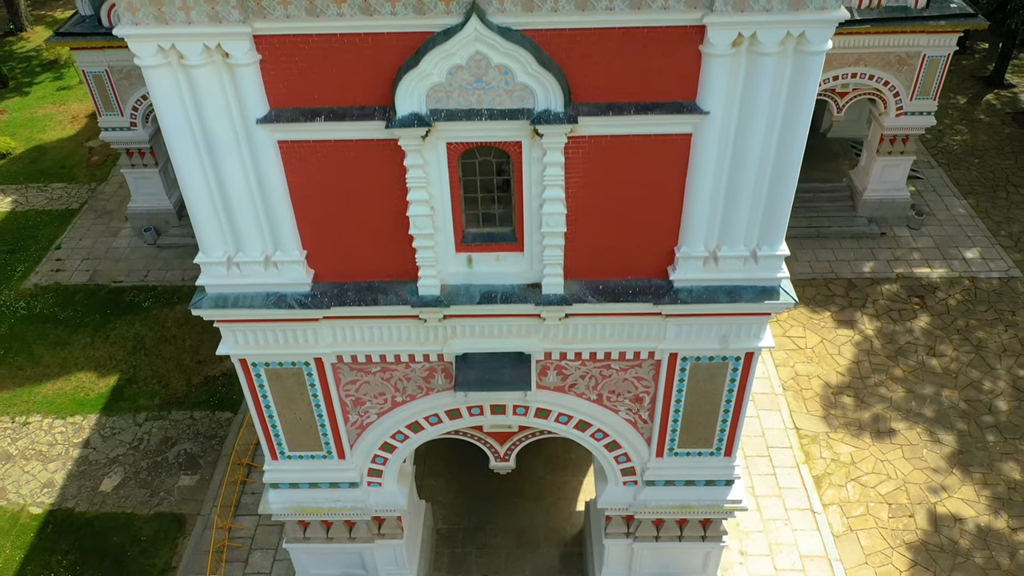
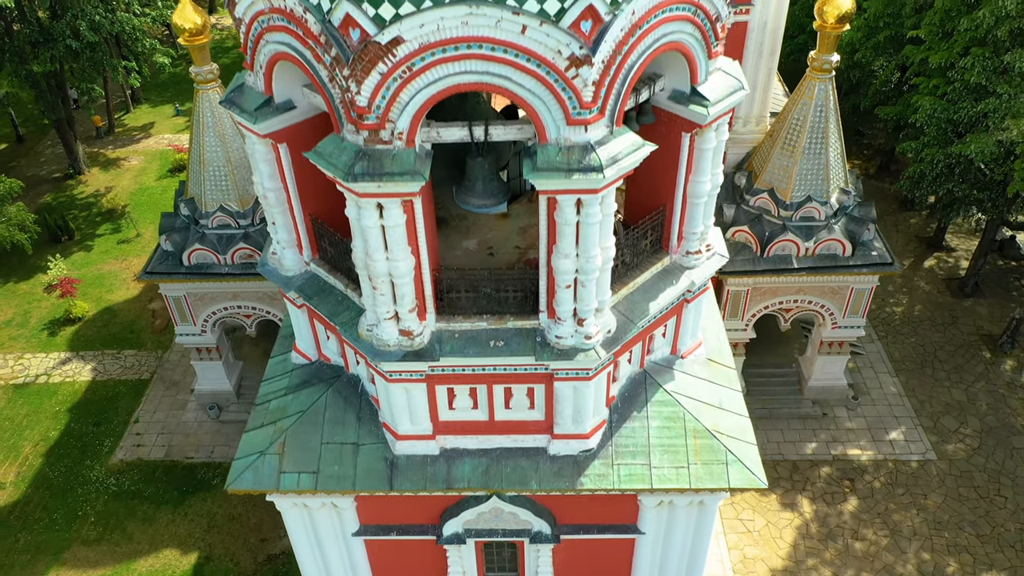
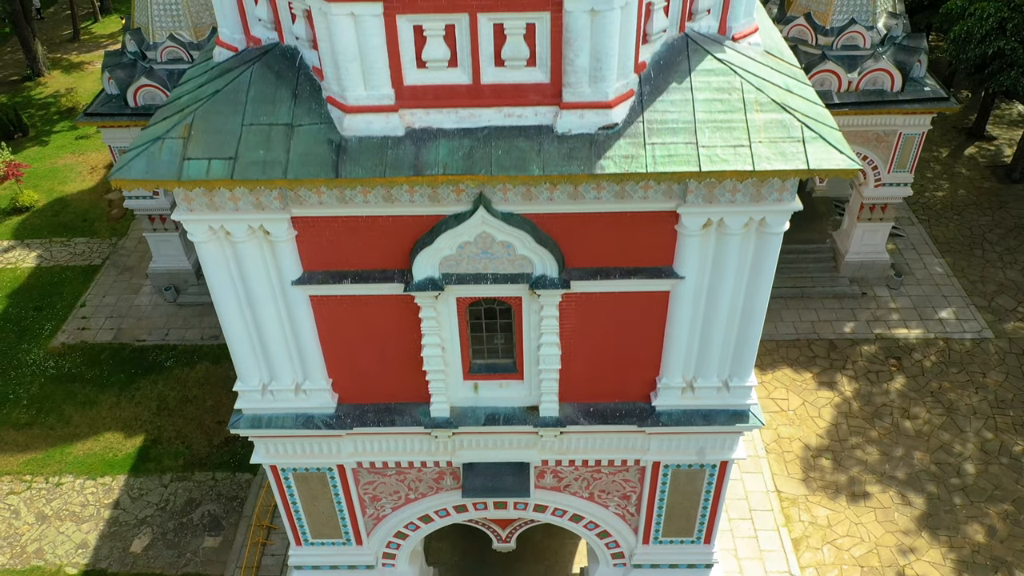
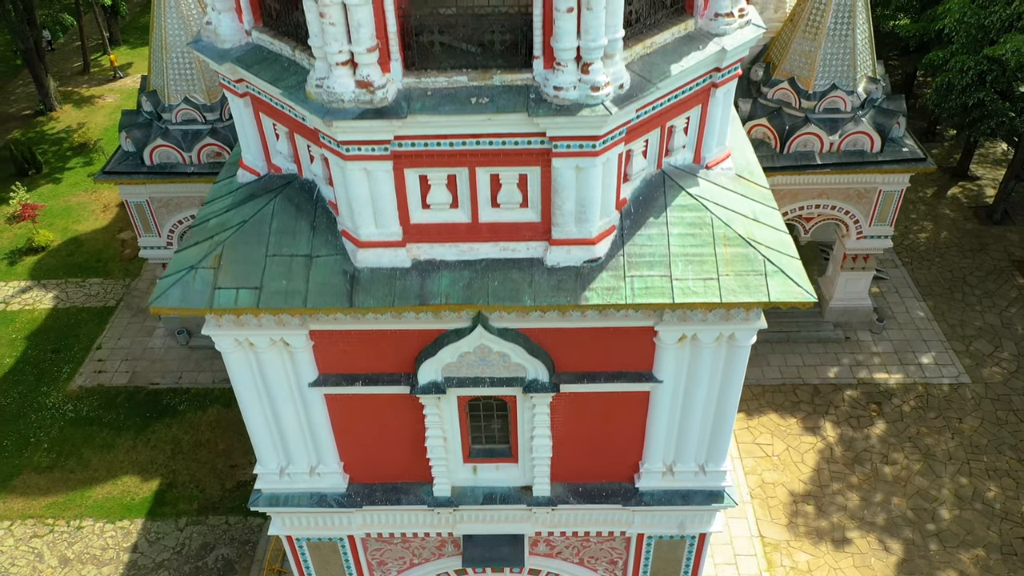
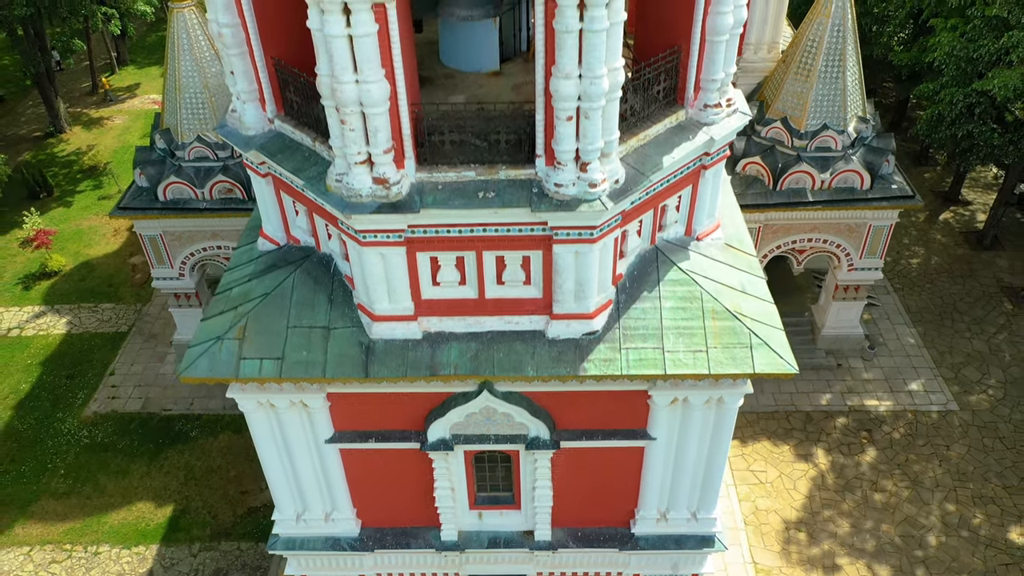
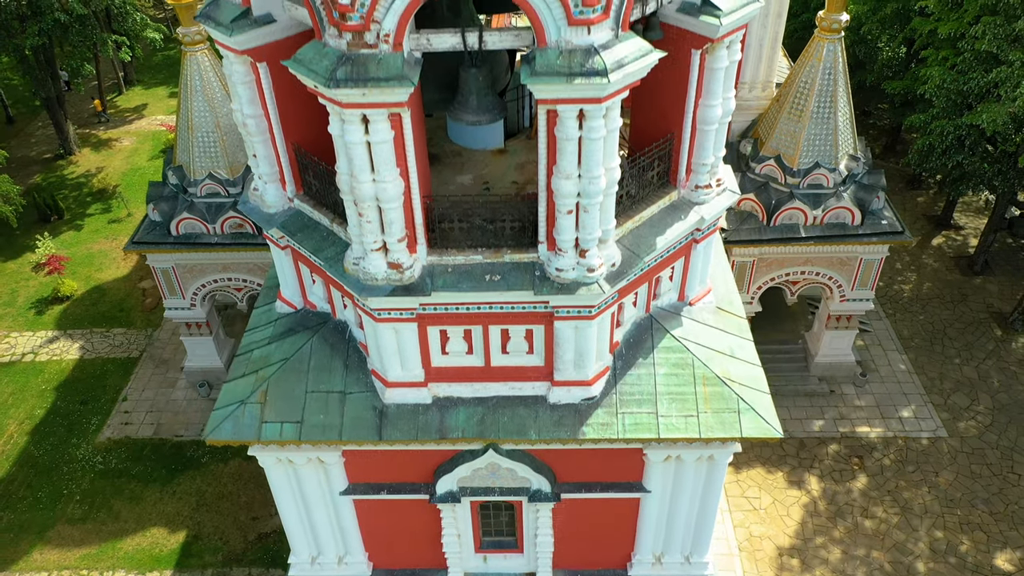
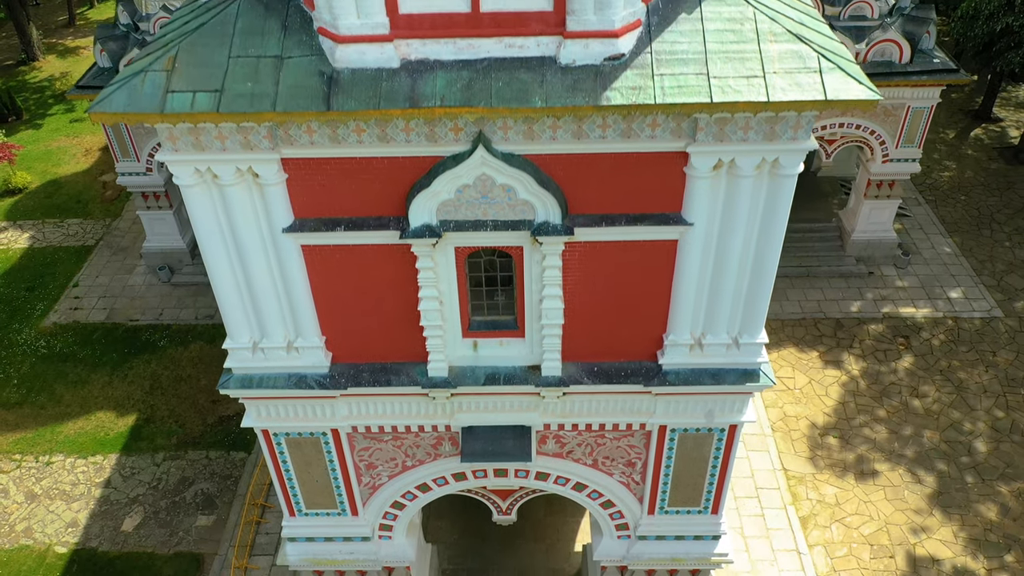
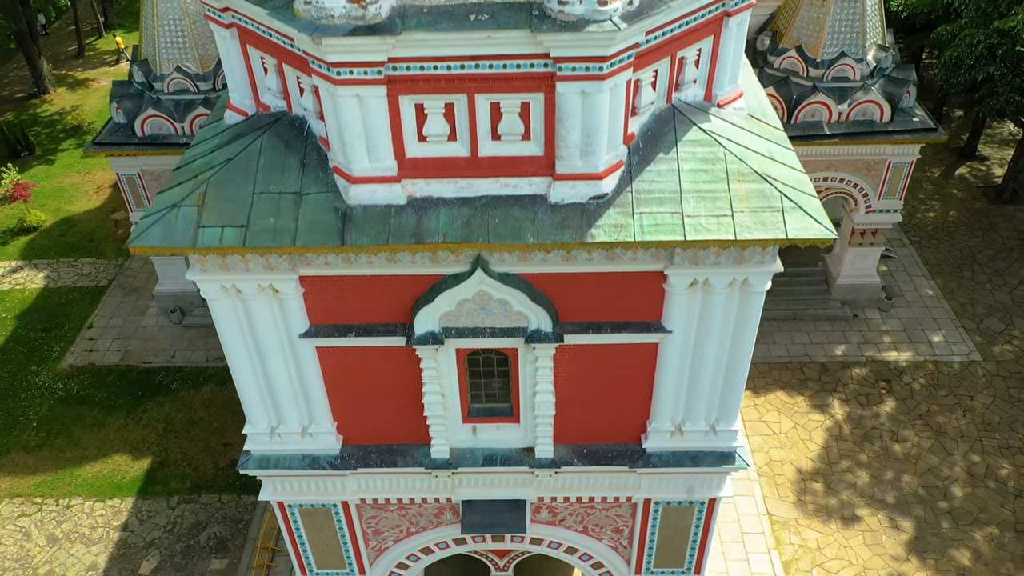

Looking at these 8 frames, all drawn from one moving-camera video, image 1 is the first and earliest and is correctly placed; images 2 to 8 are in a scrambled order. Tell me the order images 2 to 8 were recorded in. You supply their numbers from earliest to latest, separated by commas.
7, 3, 8, 4, 5, 6, 2
